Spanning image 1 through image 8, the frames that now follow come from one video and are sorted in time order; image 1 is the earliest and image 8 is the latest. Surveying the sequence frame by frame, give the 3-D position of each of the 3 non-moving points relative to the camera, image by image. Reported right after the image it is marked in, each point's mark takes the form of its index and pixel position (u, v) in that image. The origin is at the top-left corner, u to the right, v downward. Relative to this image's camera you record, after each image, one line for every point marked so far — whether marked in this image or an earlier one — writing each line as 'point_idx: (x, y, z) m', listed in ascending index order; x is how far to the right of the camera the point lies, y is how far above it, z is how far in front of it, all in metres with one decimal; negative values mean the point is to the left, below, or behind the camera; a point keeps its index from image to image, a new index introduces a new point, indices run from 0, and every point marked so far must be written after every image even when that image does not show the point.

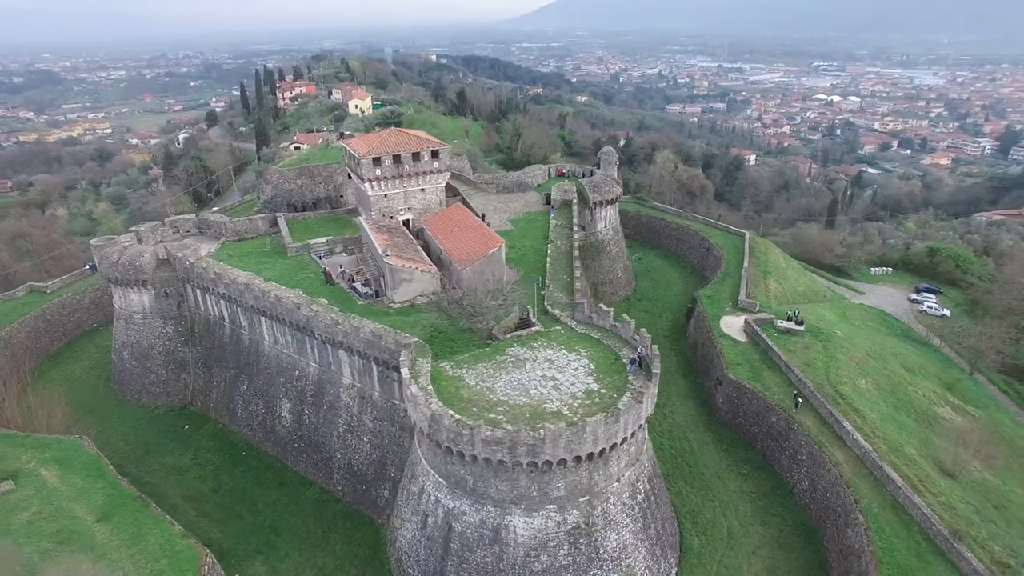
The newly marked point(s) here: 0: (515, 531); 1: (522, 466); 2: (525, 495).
0: (+0.1, -7.2, +19.9) m
1: (+0.3, -5.0, +19.0) m
2: (+0.4, -6.1, +19.5) m
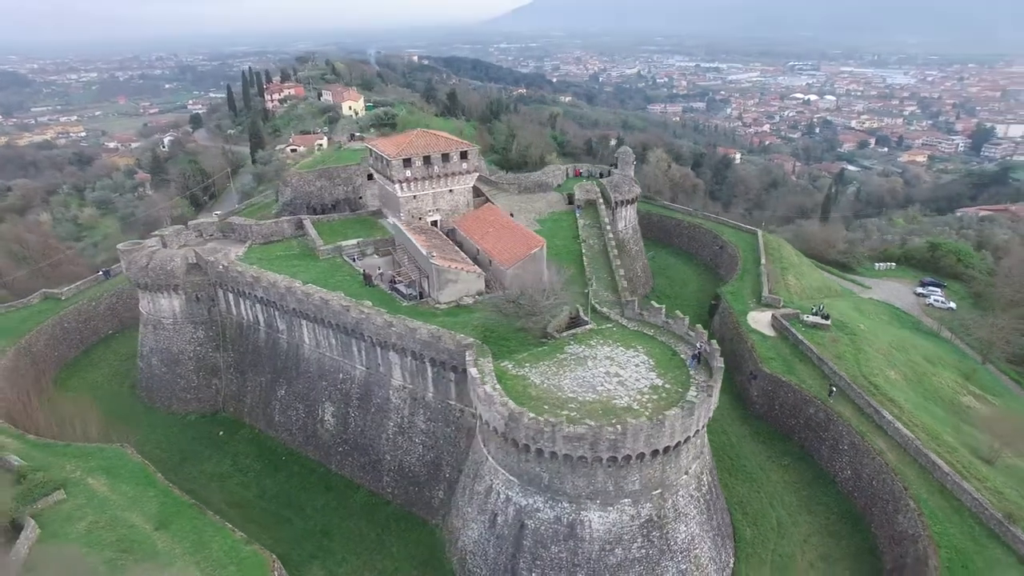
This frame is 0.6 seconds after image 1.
0: (+2.4, -7.2, +20.2) m
1: (+2.6, -5.0, +19.3) m
2: (+2.7, -6.0, +19.9) m
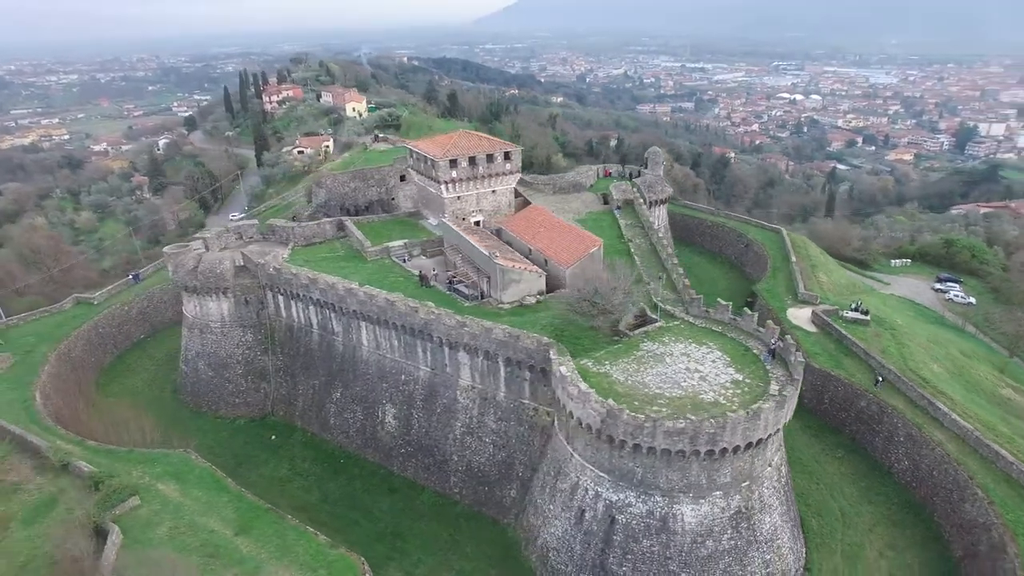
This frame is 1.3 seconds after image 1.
0: (+5.3, -7.1, +20.6) m
1: (+5.5, -4.9, +19.7) m
2: (+5.6, -5.9, +20.3) m
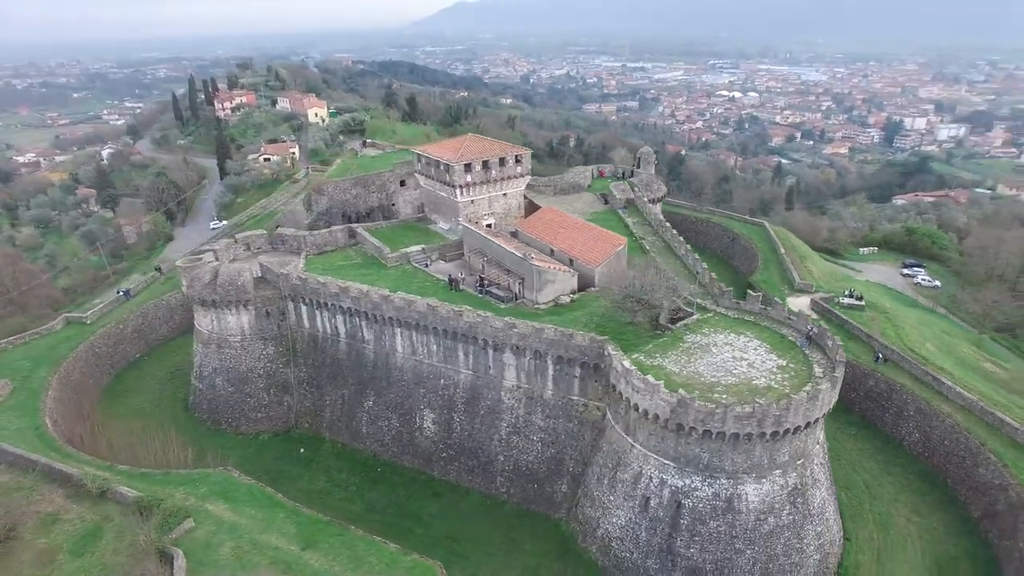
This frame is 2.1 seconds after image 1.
0: (+7.7, -6.9, +21.7) m
1: (+7.9, -4.7, +20.9) m
2: (+7.9, -5.7, +21.4) m
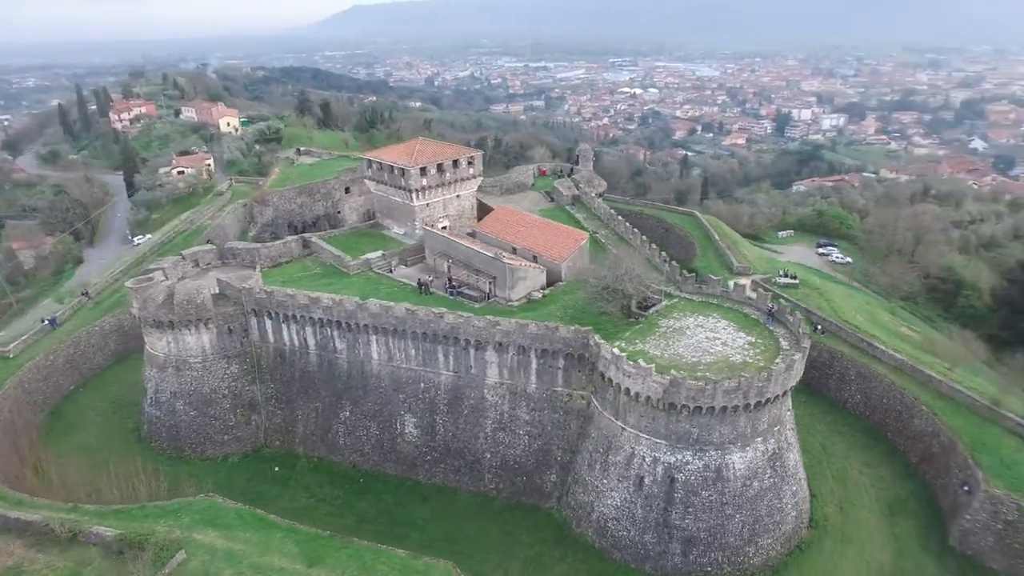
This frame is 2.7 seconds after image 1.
0: (+7.8, -6.3, +23.3) m
1: (+7.9, -4.1, +22.5) m
2: (+8.0, -5.1, +23.1) m
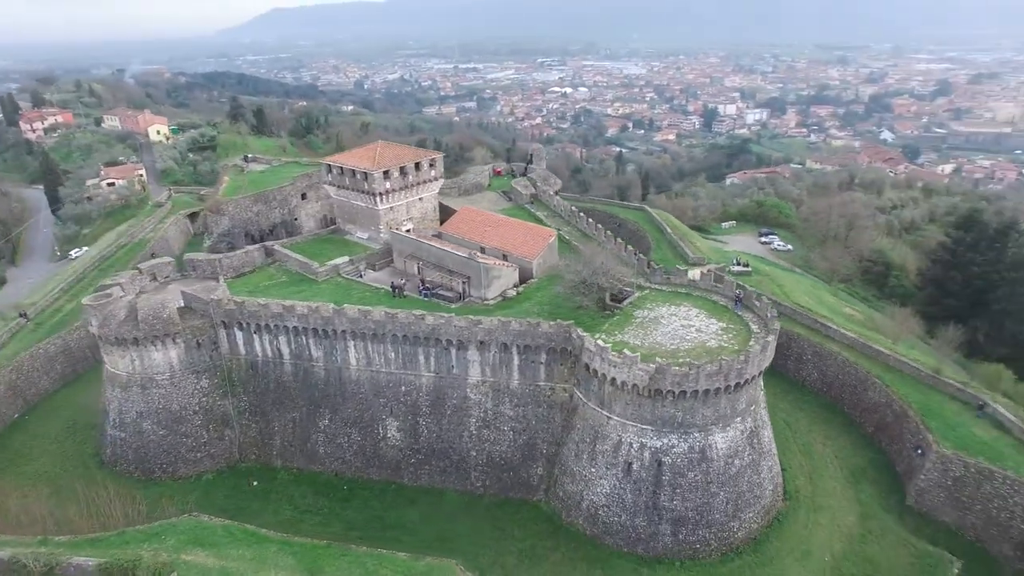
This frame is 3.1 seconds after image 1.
0: (+7.5, -5.8, +24.4) m
1: (+7.6, -3.6, +23.6) m
2: (+7.7, -4.6, +24.2) m
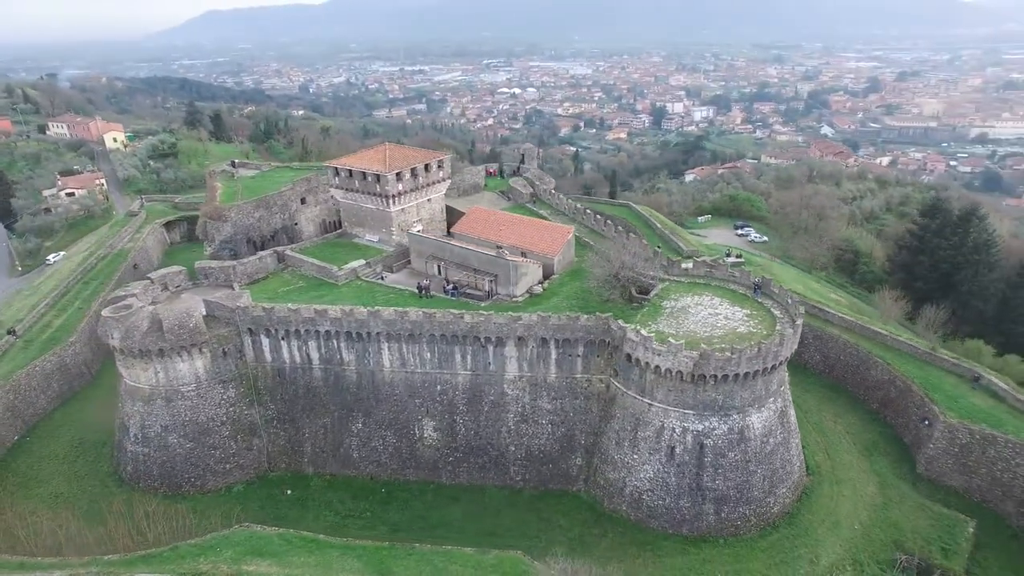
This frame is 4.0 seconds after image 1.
0: (+9.3, -5.4, +25.7) m
1: (+9.4, -3.1, +24.9) m
2: (+9.5, -4.2, +25.5) m
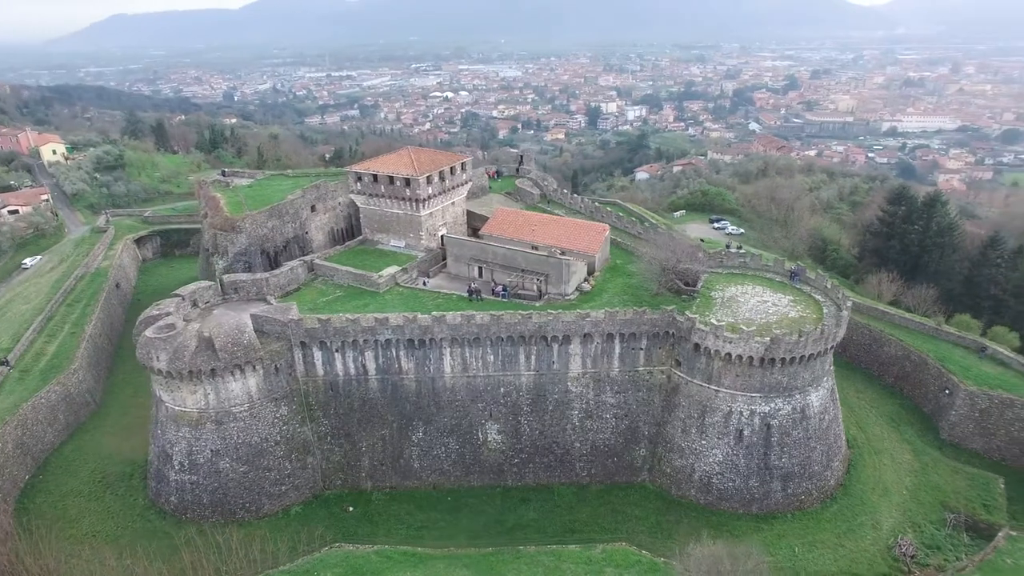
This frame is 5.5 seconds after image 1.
0: (+12.3, -4.8, +27.0) m
1: (+12.4, -2.6, +26.2) m
2: (+12.4, -3.6, +26.8) m
